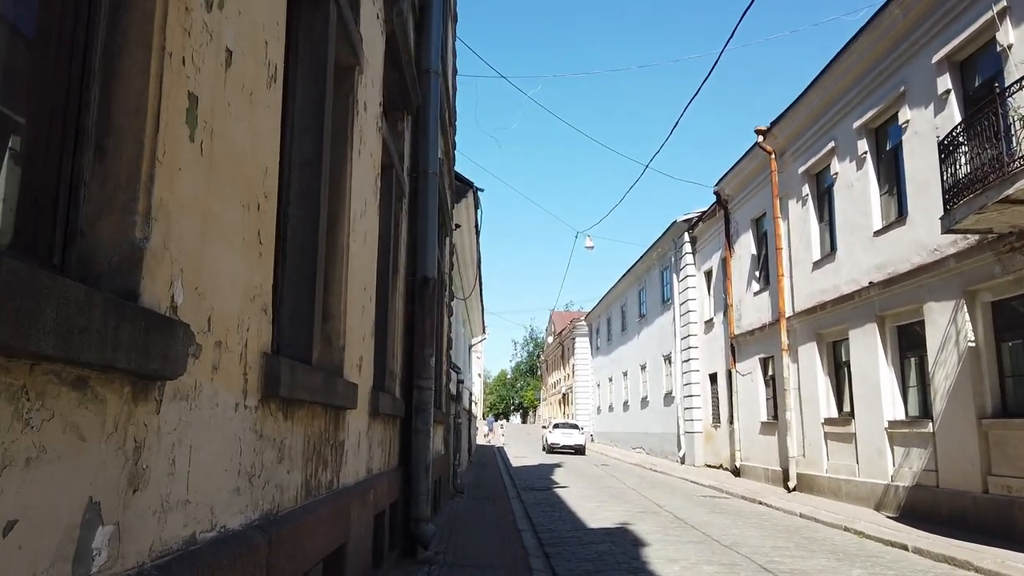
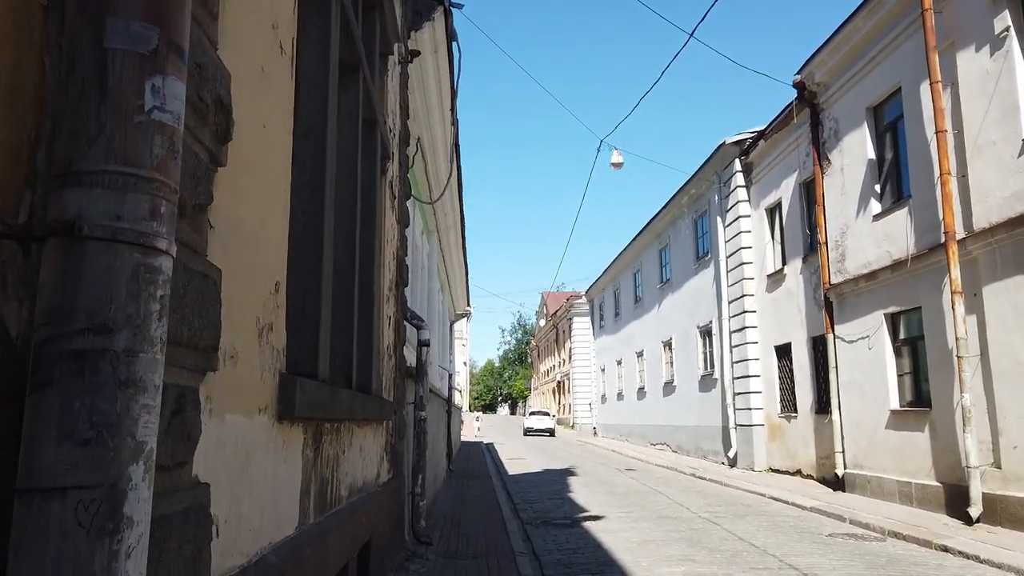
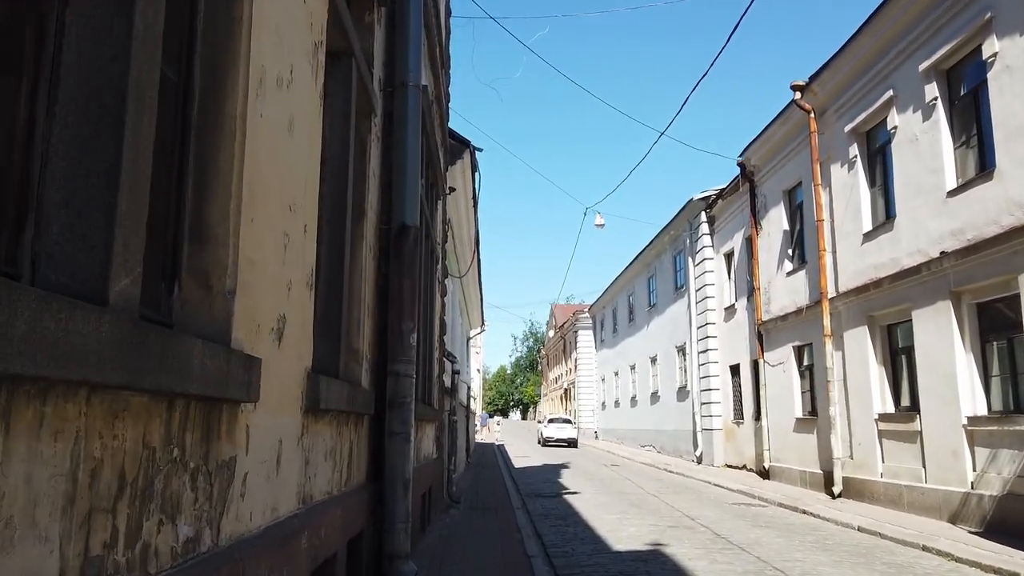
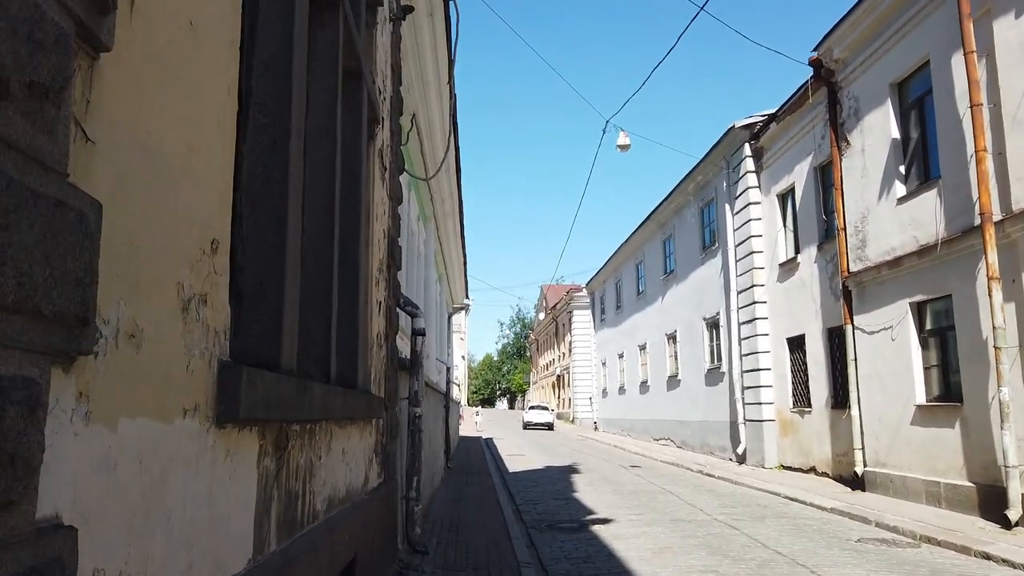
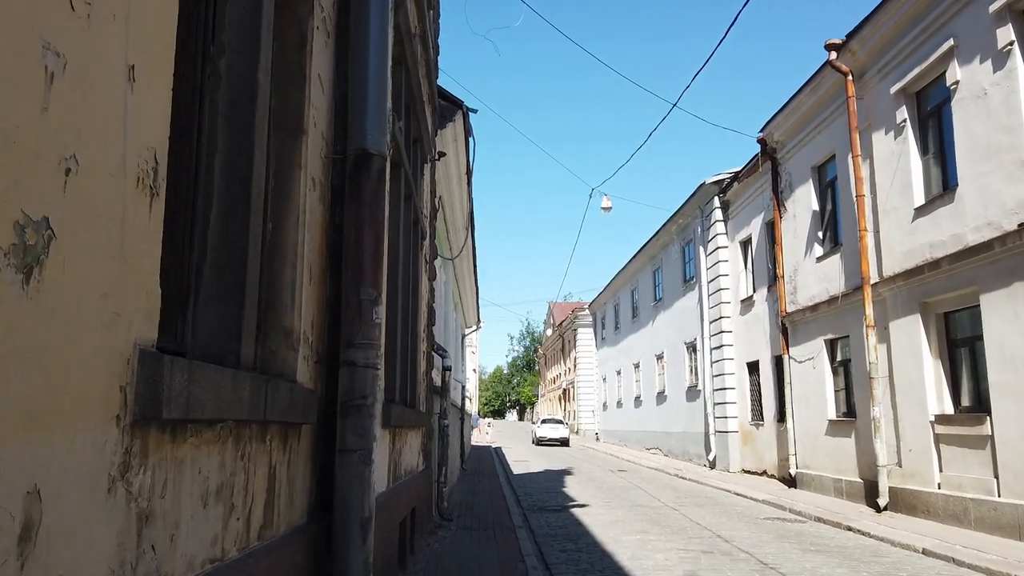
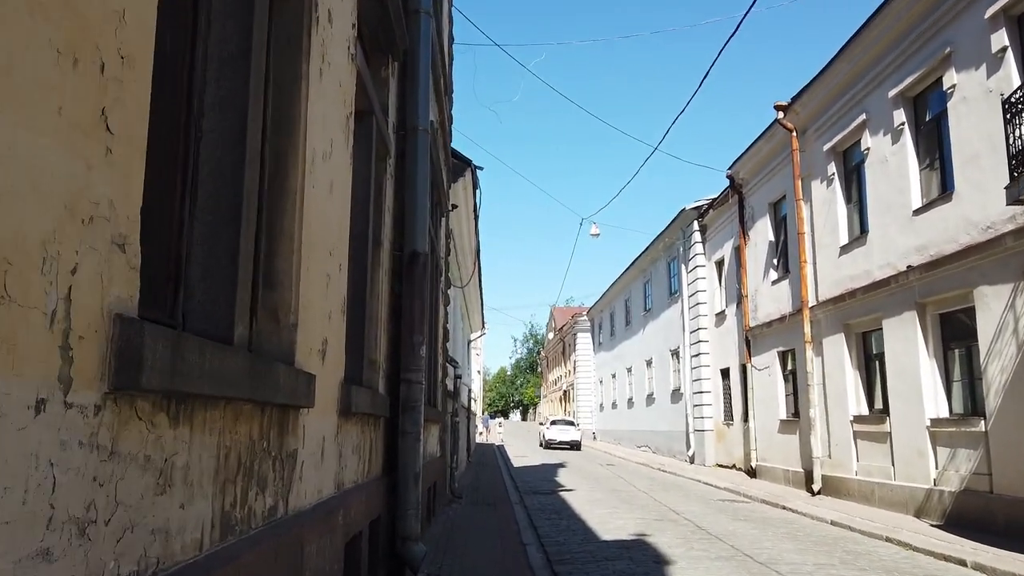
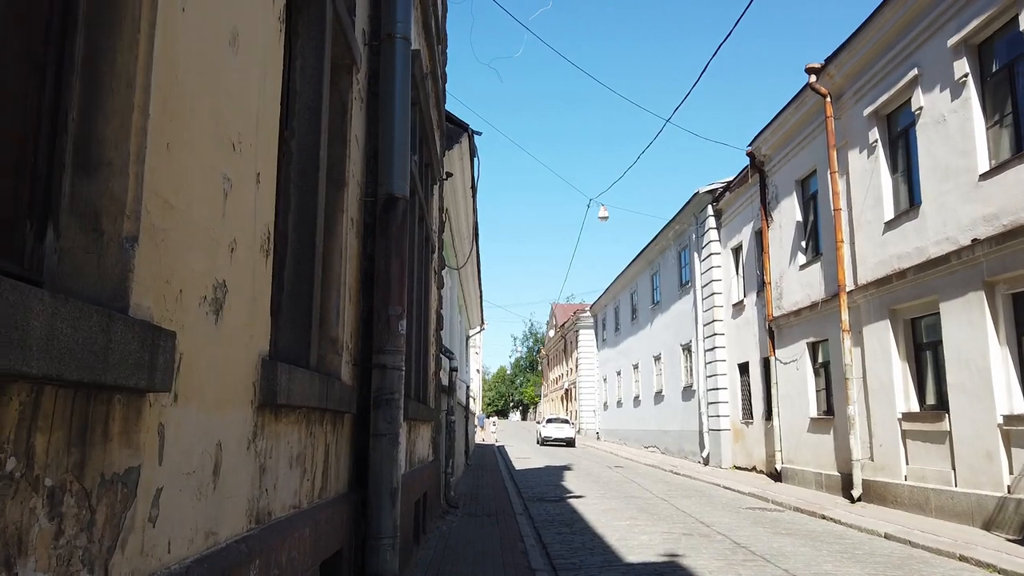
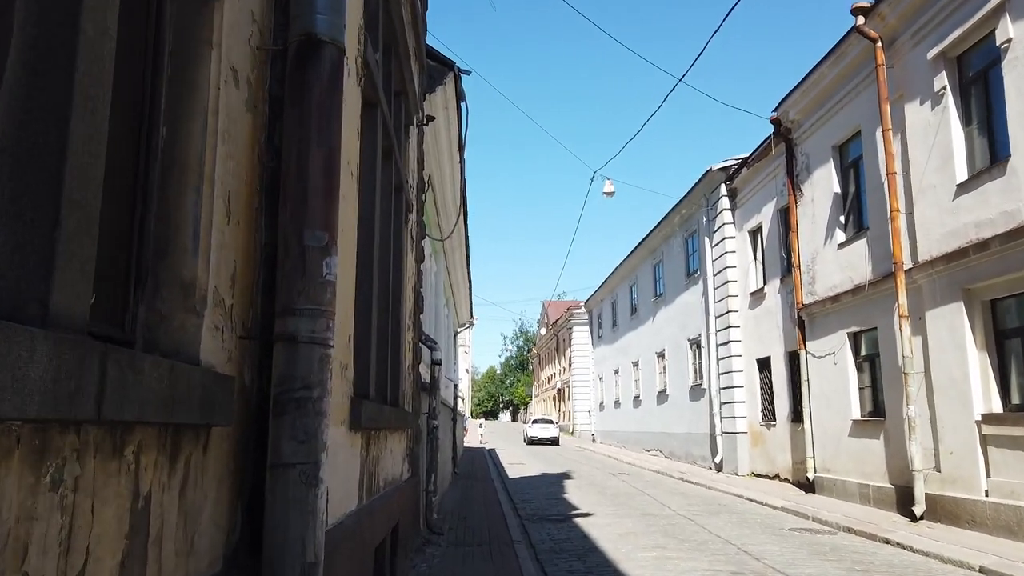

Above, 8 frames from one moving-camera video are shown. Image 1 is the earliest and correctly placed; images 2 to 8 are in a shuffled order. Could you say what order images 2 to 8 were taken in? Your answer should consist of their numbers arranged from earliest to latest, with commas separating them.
6, 3, 7, 5, 8, 2, 4
